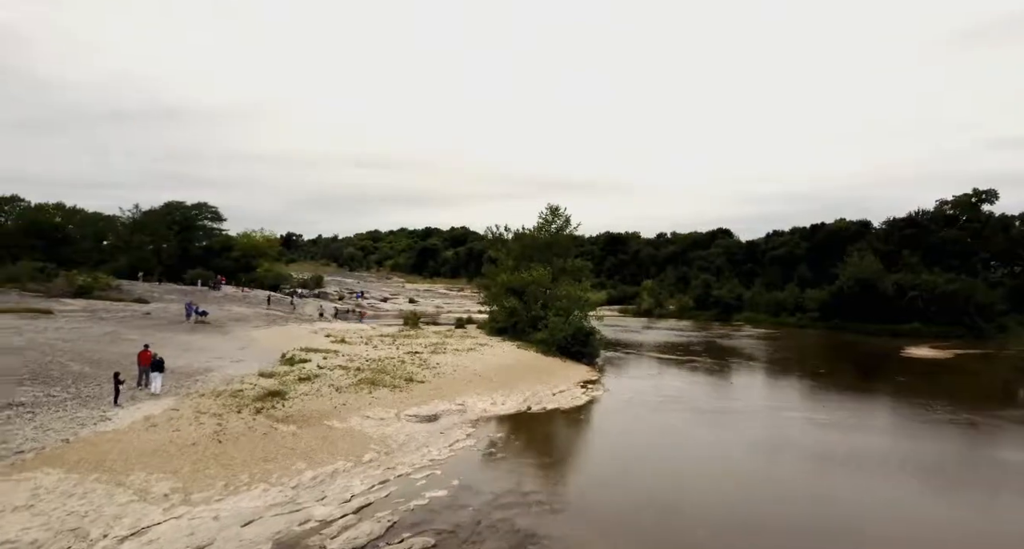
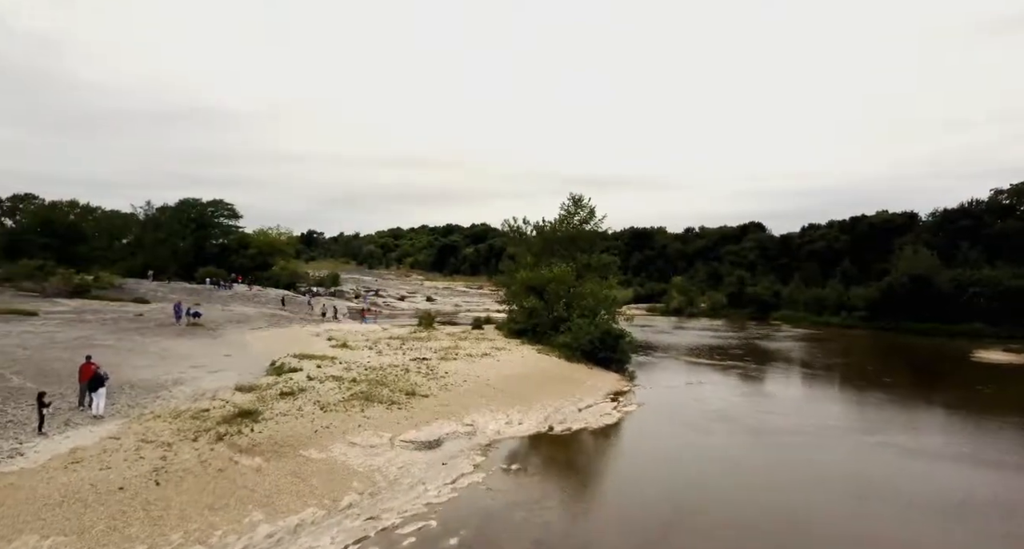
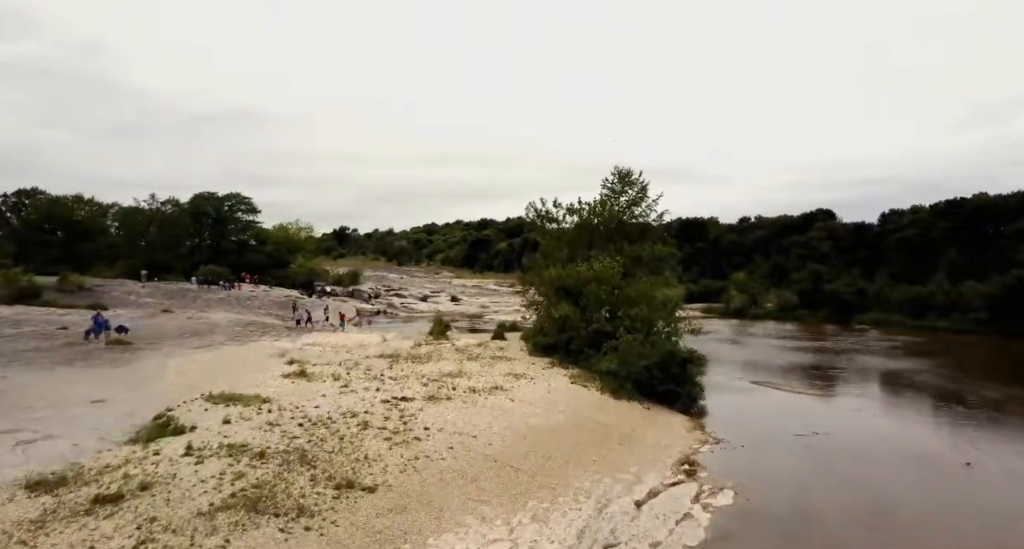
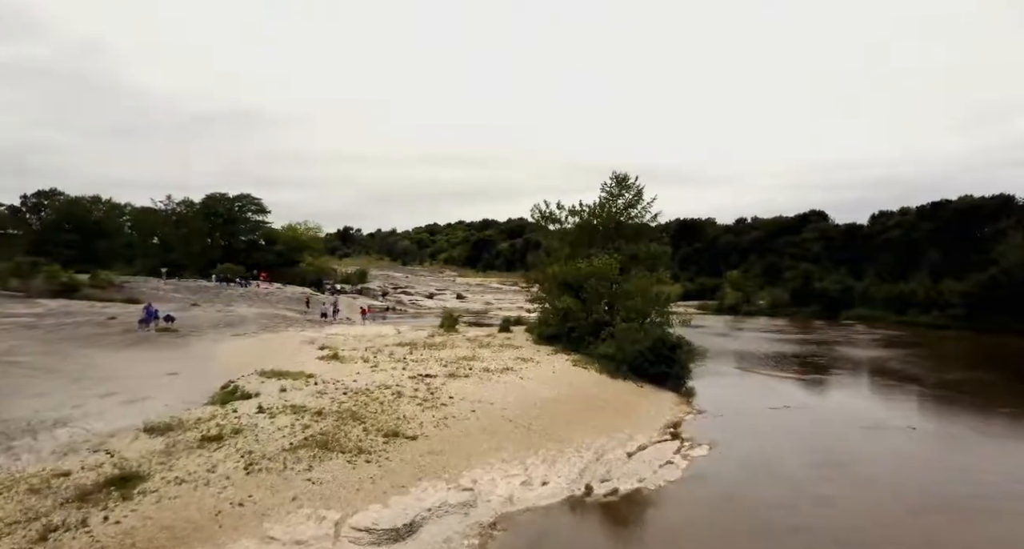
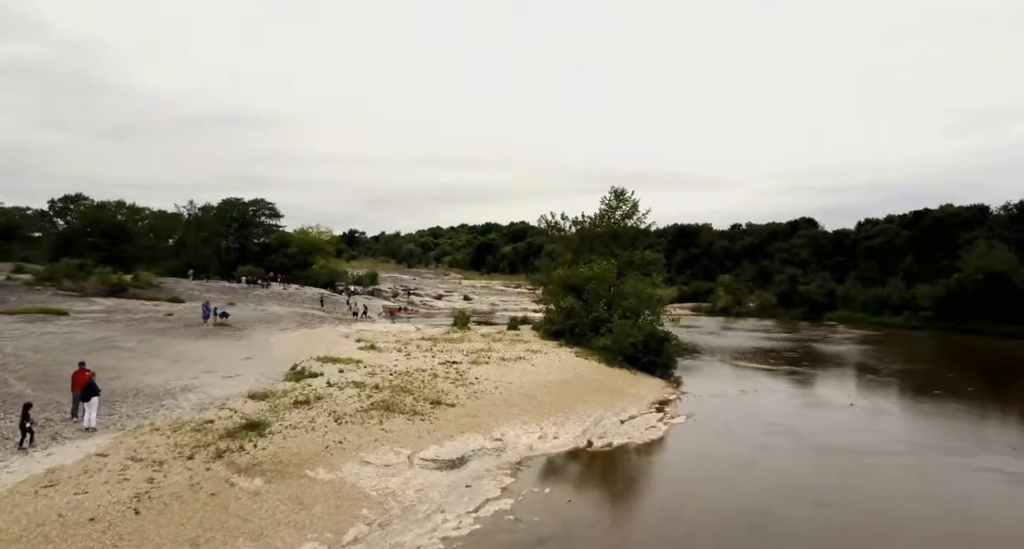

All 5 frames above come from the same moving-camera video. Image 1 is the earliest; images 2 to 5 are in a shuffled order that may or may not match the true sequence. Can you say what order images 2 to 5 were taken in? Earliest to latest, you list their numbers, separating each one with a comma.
2, 5, 4, 3
